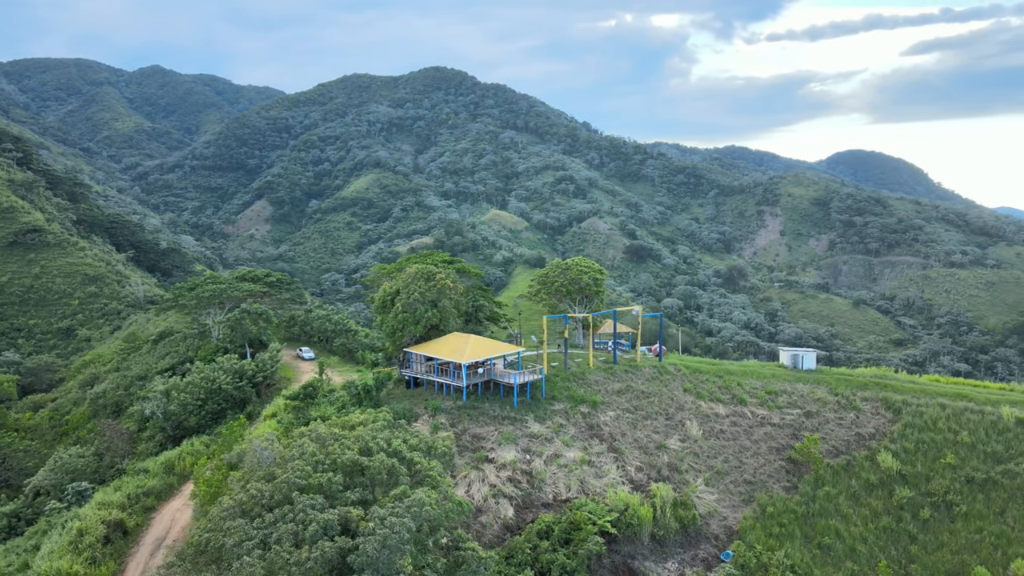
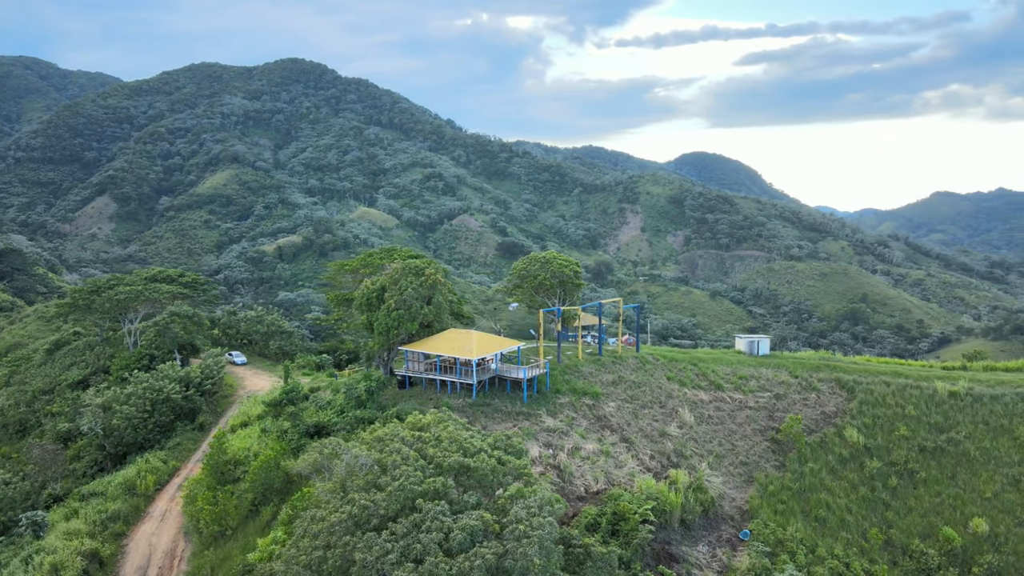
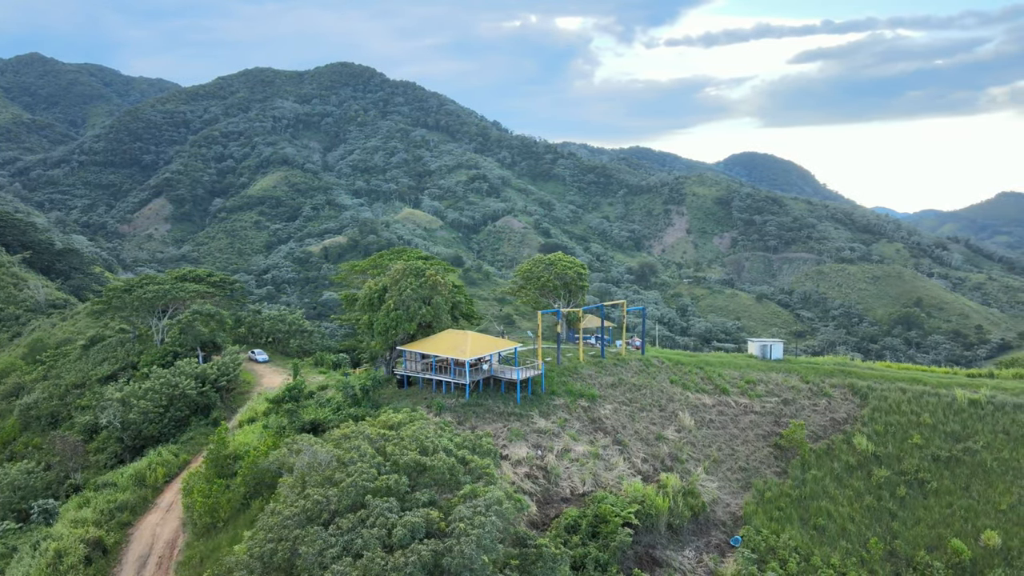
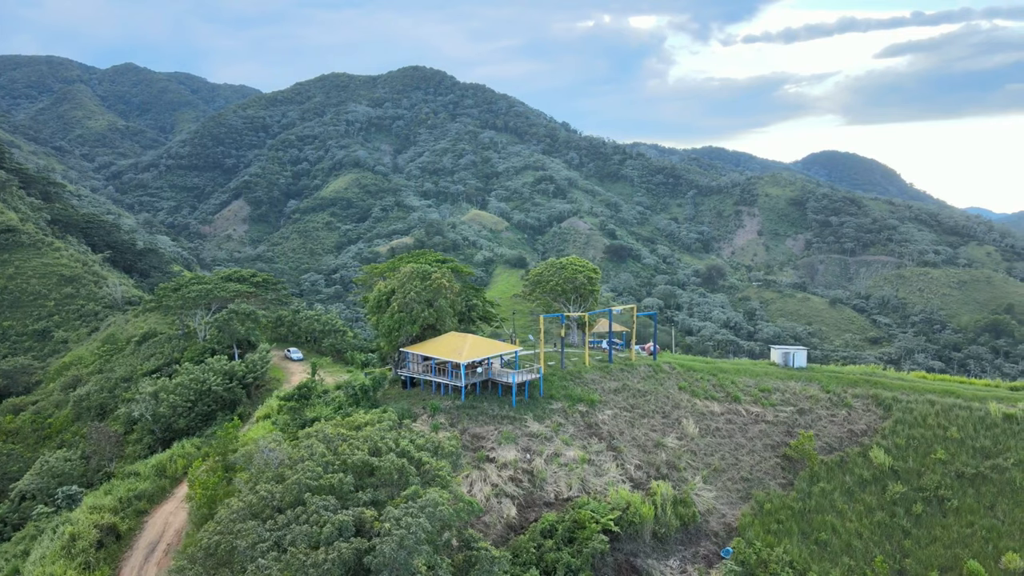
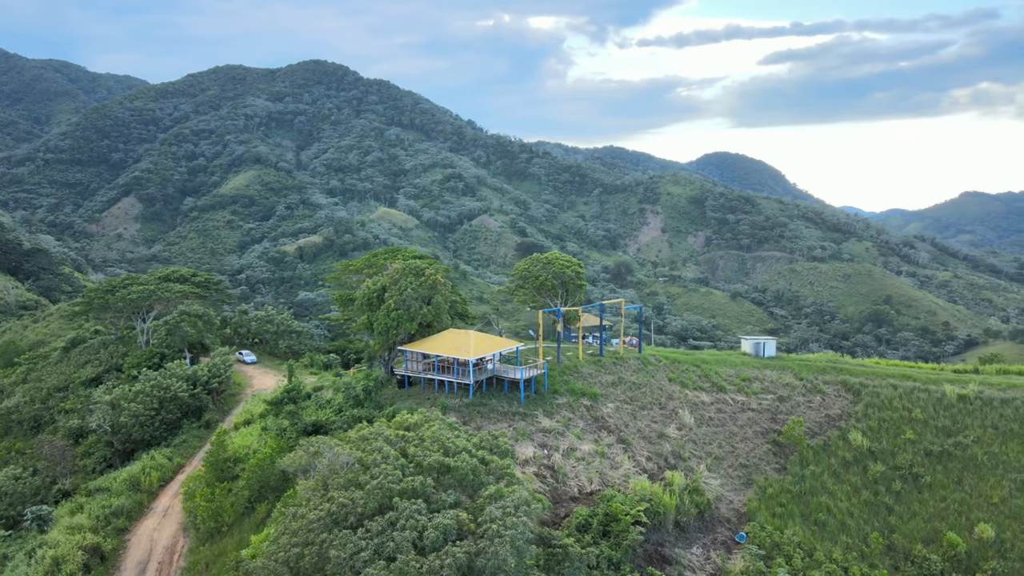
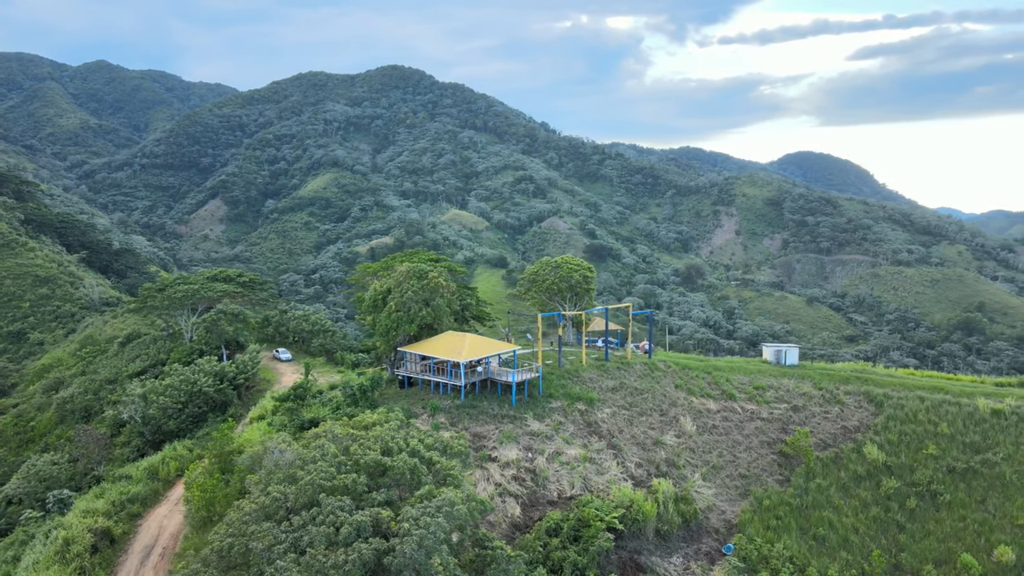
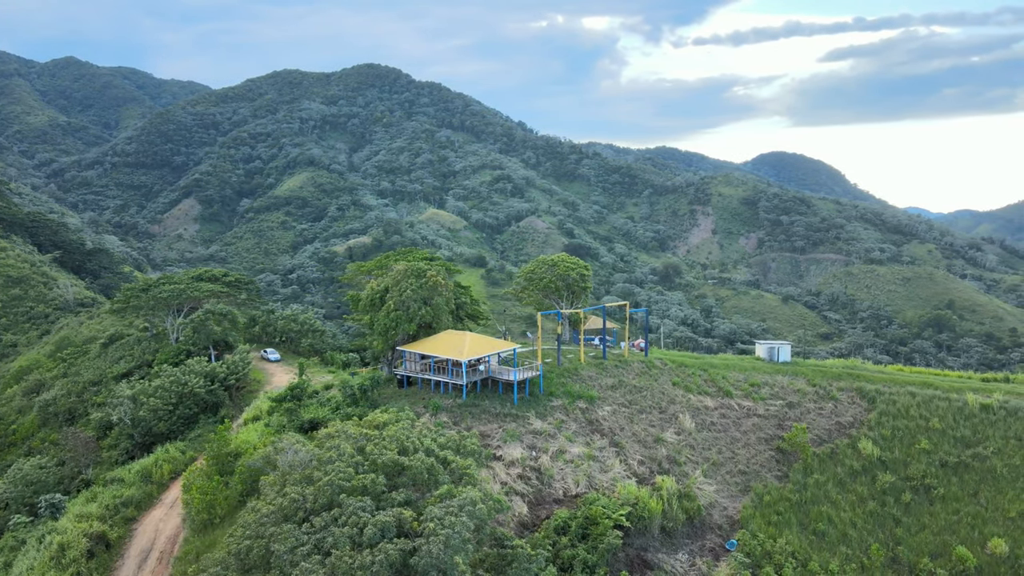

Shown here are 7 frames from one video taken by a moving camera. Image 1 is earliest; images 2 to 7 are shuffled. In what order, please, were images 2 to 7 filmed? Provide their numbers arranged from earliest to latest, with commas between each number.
4, 6, 7, 3, 5, 2
